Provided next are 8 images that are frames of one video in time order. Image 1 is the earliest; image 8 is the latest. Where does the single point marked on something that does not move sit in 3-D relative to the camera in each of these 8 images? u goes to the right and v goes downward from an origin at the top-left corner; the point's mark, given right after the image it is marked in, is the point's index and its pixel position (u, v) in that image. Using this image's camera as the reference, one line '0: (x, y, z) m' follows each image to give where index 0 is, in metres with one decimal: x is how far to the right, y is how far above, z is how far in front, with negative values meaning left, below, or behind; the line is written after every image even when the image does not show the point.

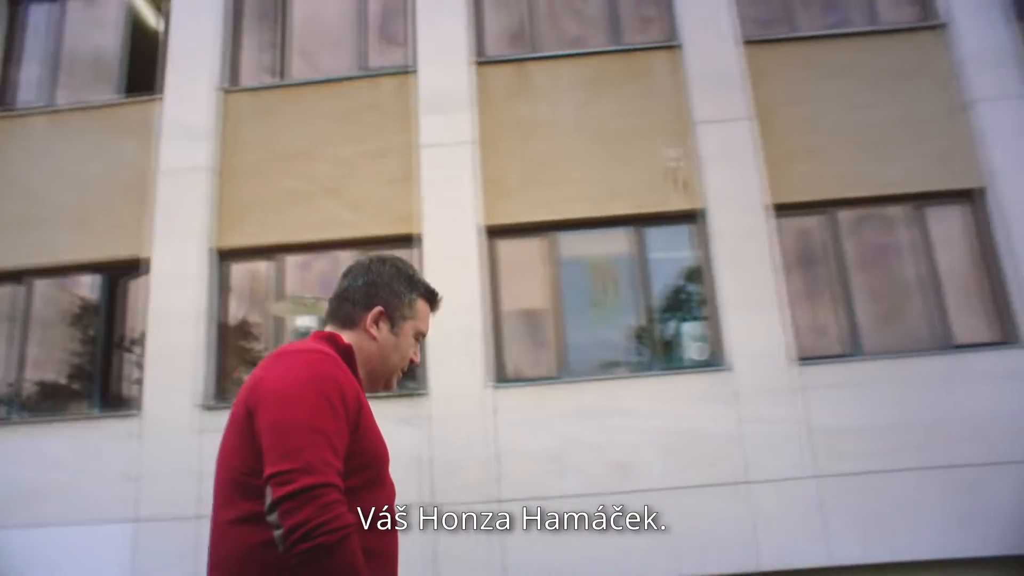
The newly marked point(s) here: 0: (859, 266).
0: (+2.8, +0.2, +8.5) m
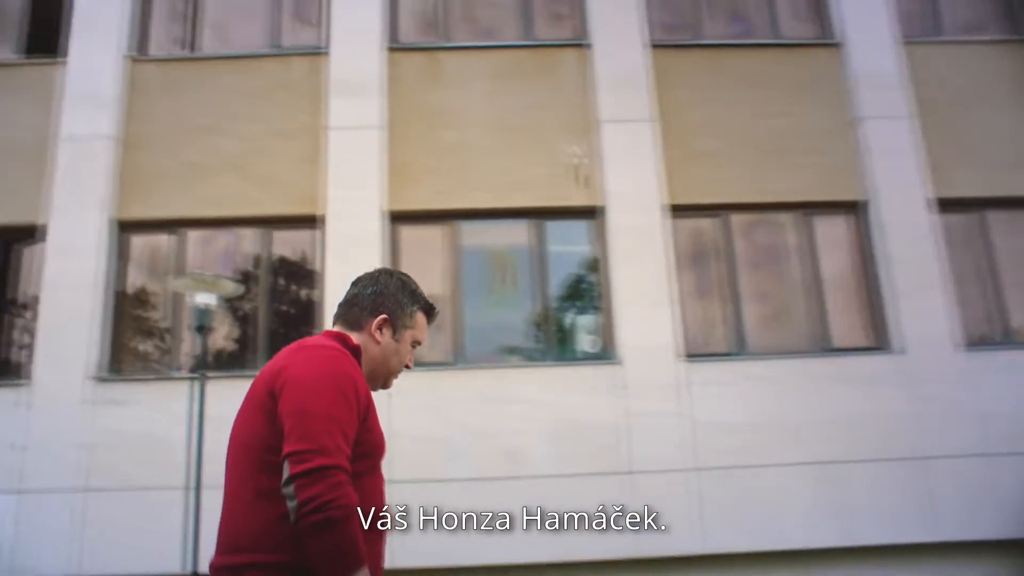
0: (+2.0, +0.2, +8.9) m
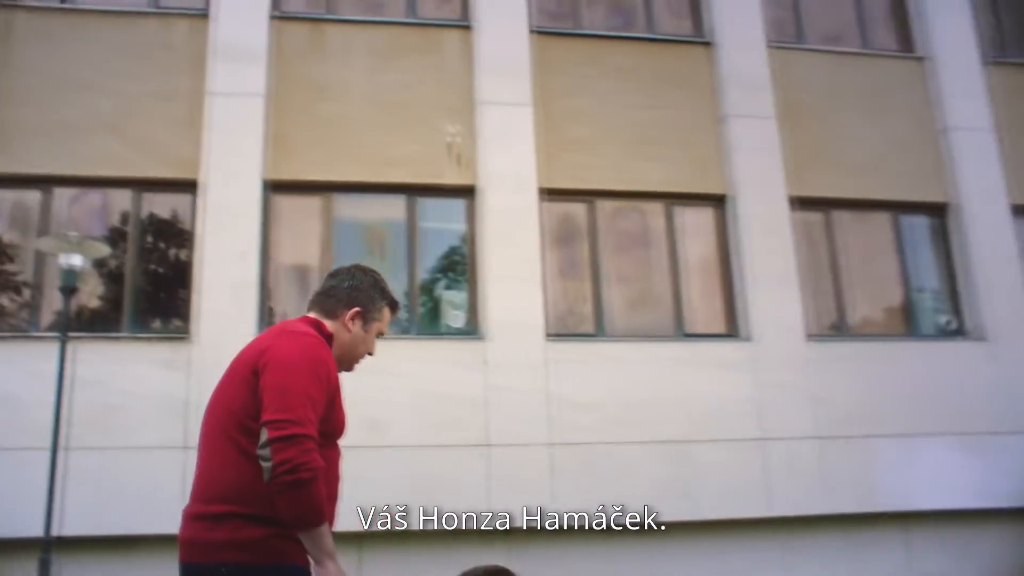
0: (+0.9, +0.3, +9.3) m
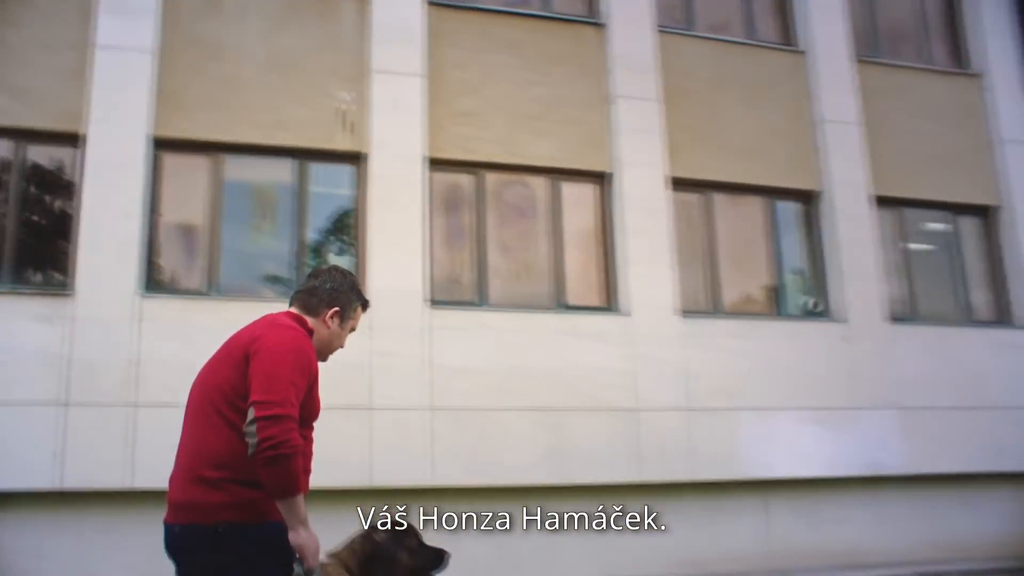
0: (-0.1, +0.6, +9.3) m
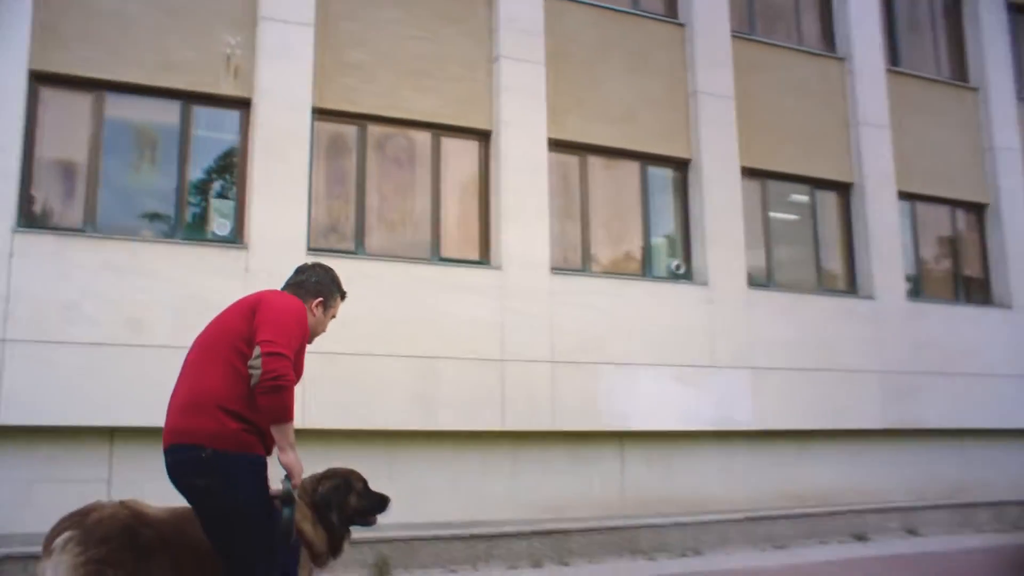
0: (-1.2, +1.0, +9.5) m
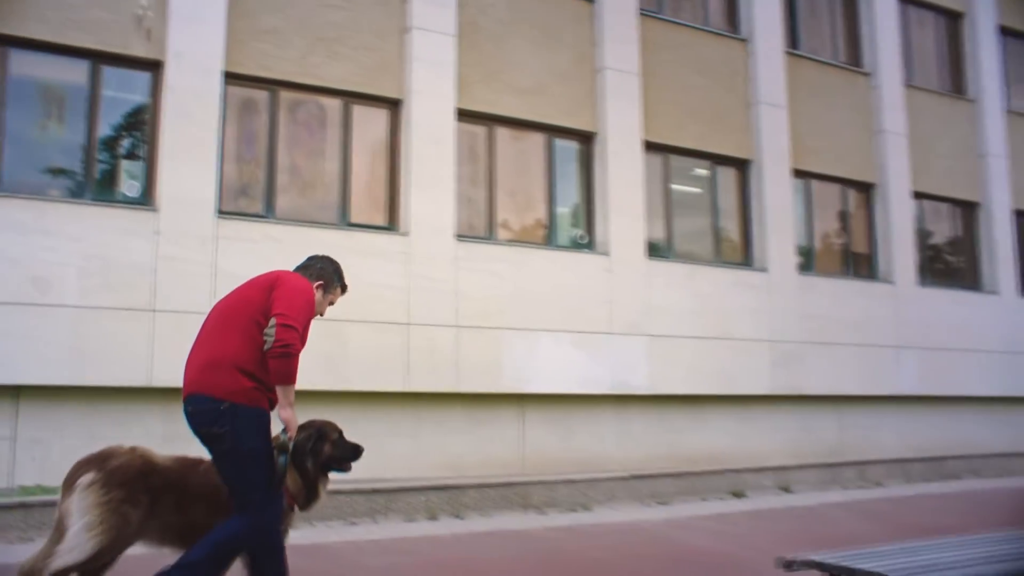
0: (-2.1, +1.3, +9.7) m
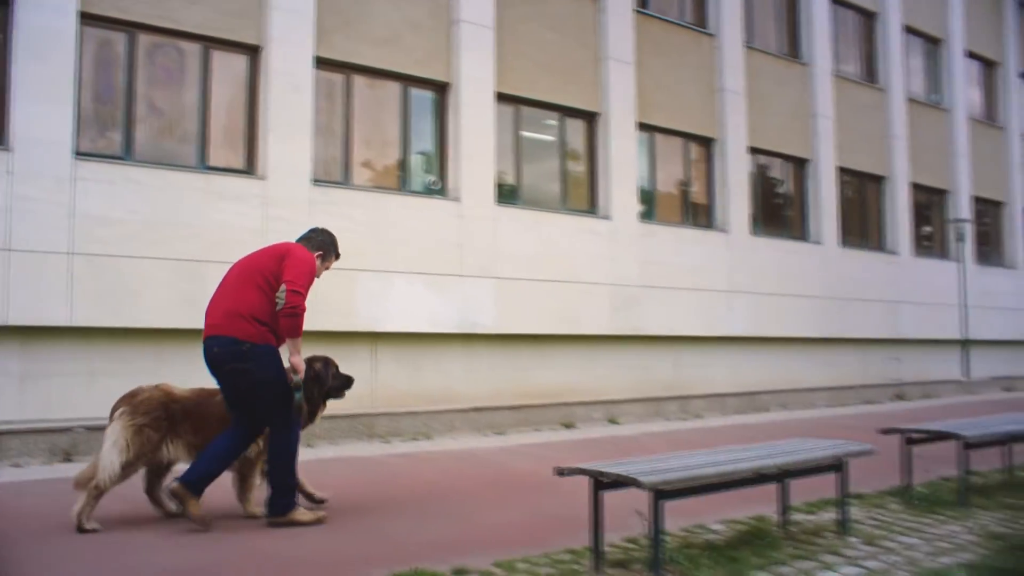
0: (-3.4, +1.9, +9.9) m
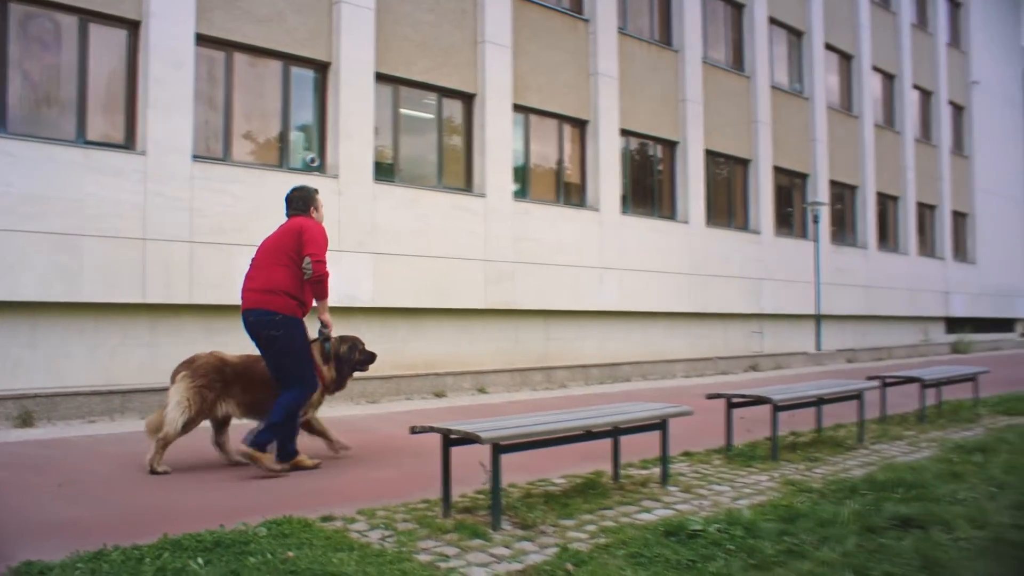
0: (-4.6, +2.2, +9.9) m
